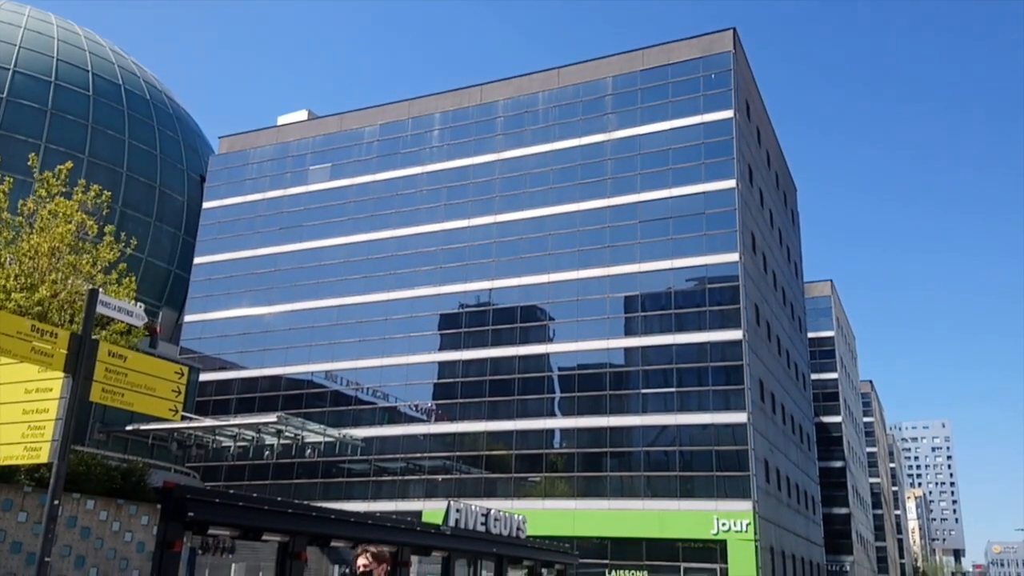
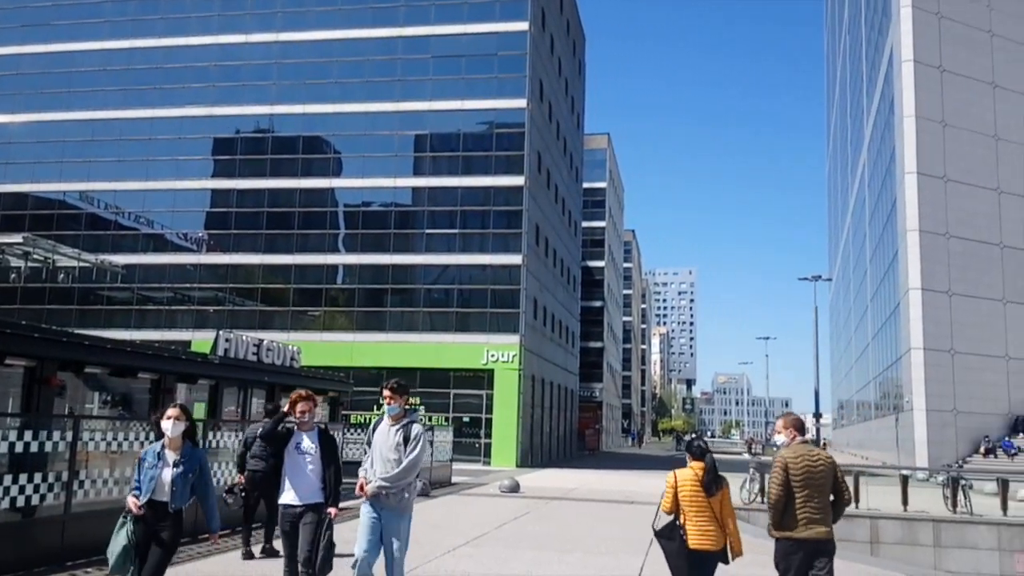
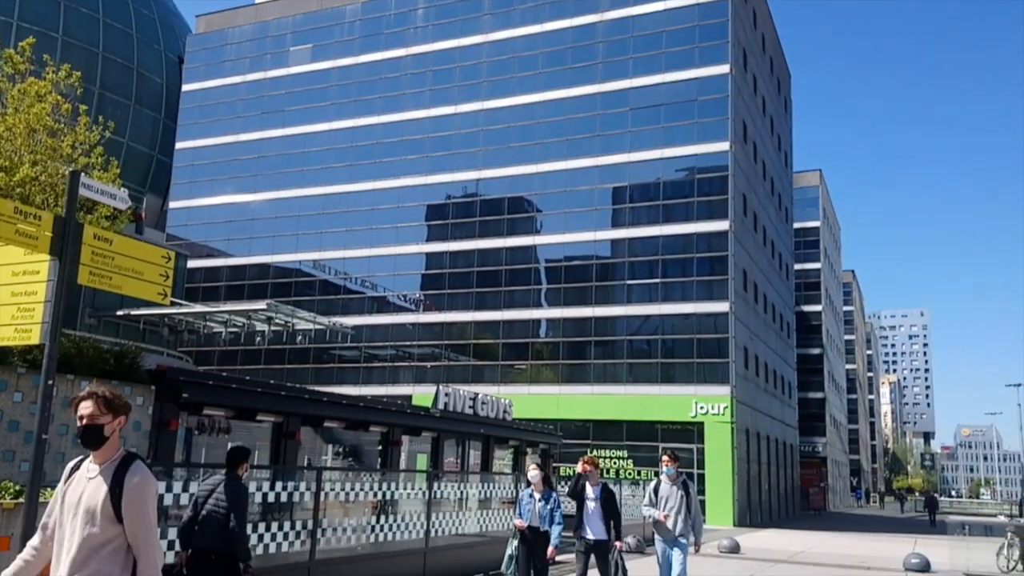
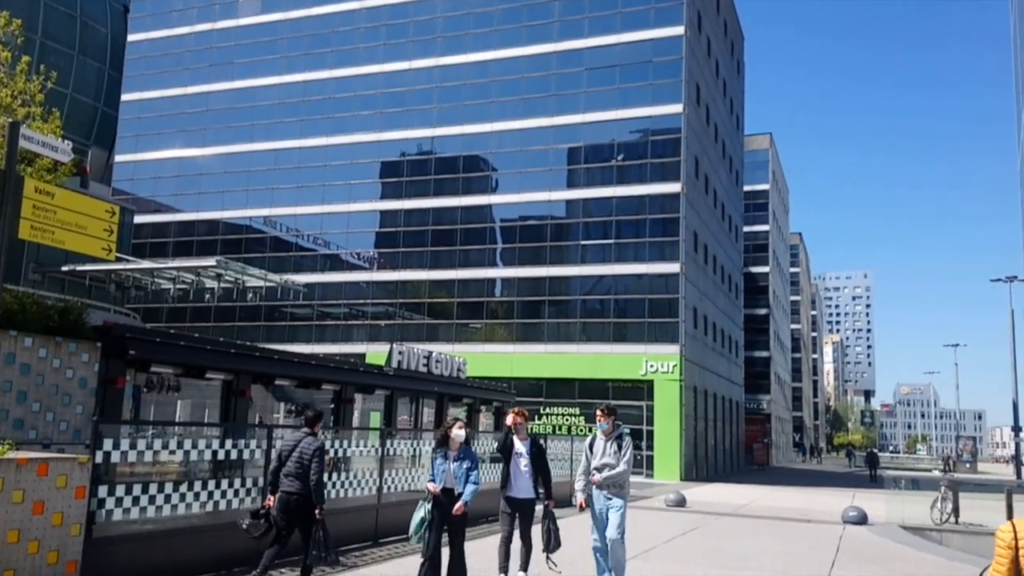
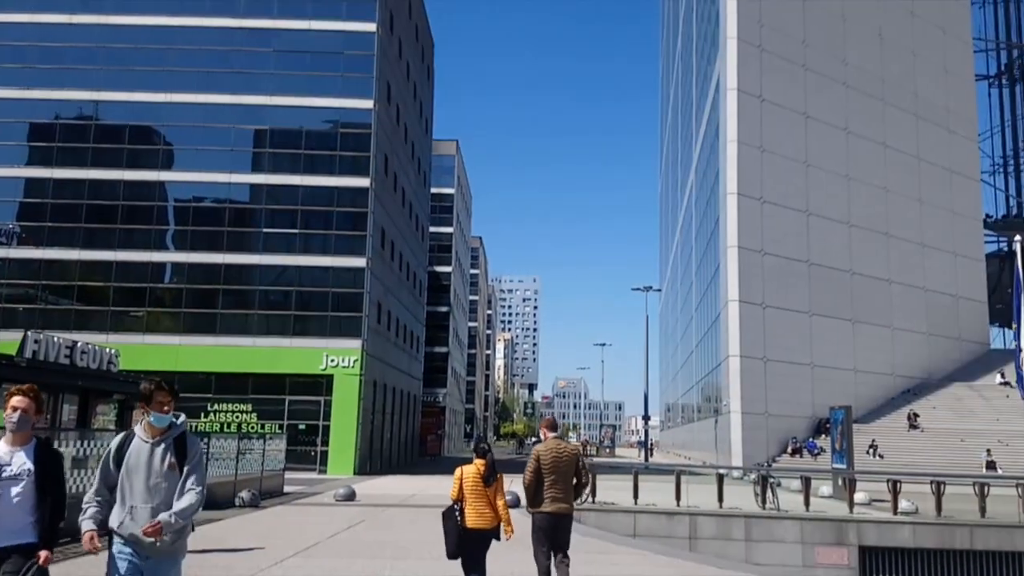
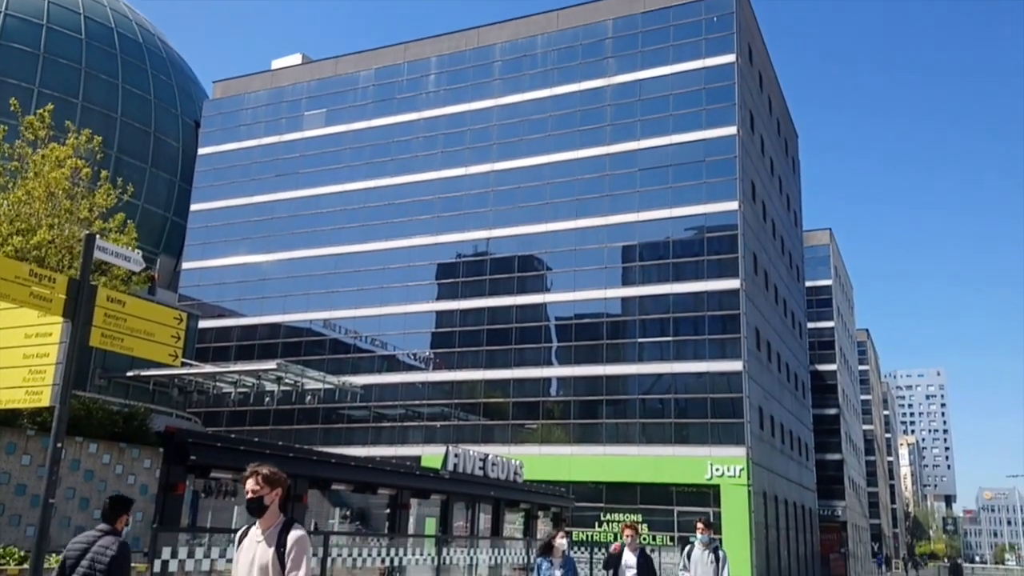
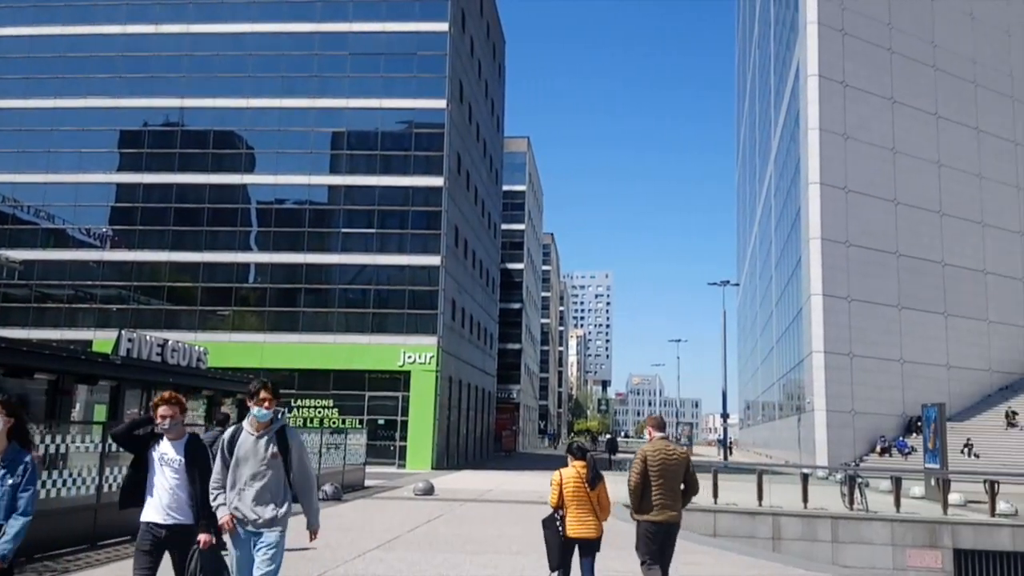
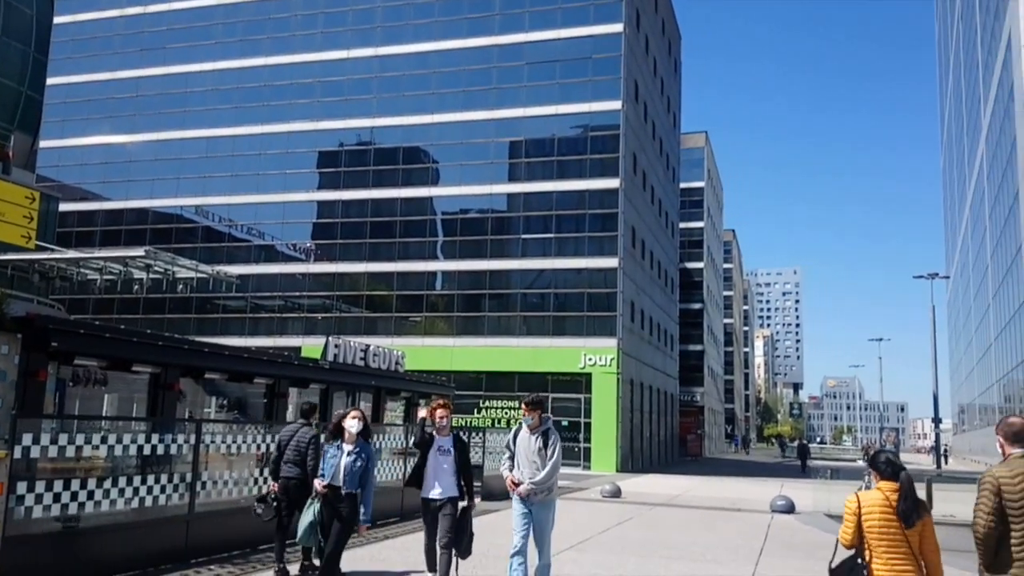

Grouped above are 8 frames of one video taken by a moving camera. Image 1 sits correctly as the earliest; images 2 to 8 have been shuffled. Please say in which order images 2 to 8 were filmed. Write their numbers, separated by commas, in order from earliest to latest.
6, 3, 4, 8, 2, 7, 5
